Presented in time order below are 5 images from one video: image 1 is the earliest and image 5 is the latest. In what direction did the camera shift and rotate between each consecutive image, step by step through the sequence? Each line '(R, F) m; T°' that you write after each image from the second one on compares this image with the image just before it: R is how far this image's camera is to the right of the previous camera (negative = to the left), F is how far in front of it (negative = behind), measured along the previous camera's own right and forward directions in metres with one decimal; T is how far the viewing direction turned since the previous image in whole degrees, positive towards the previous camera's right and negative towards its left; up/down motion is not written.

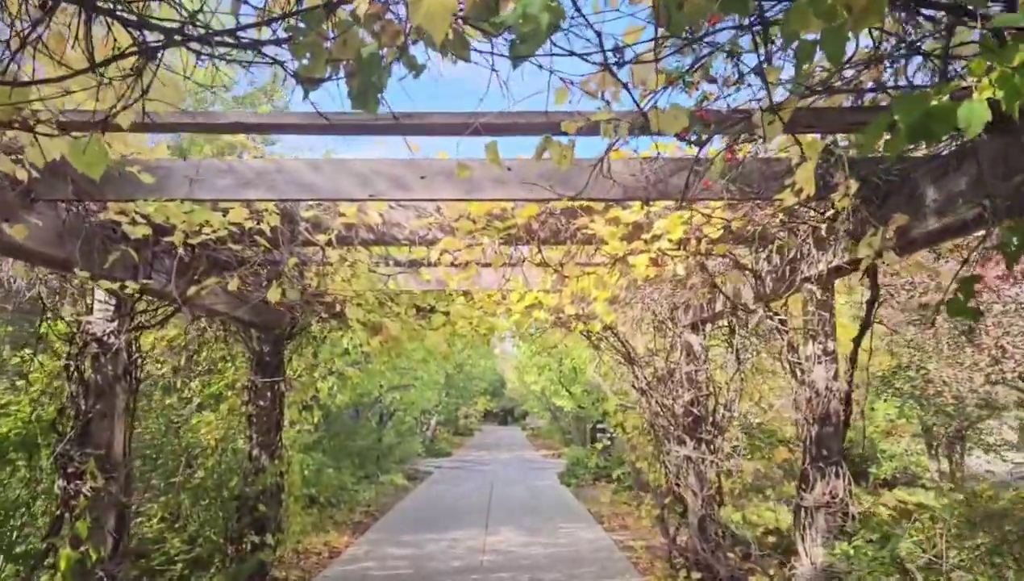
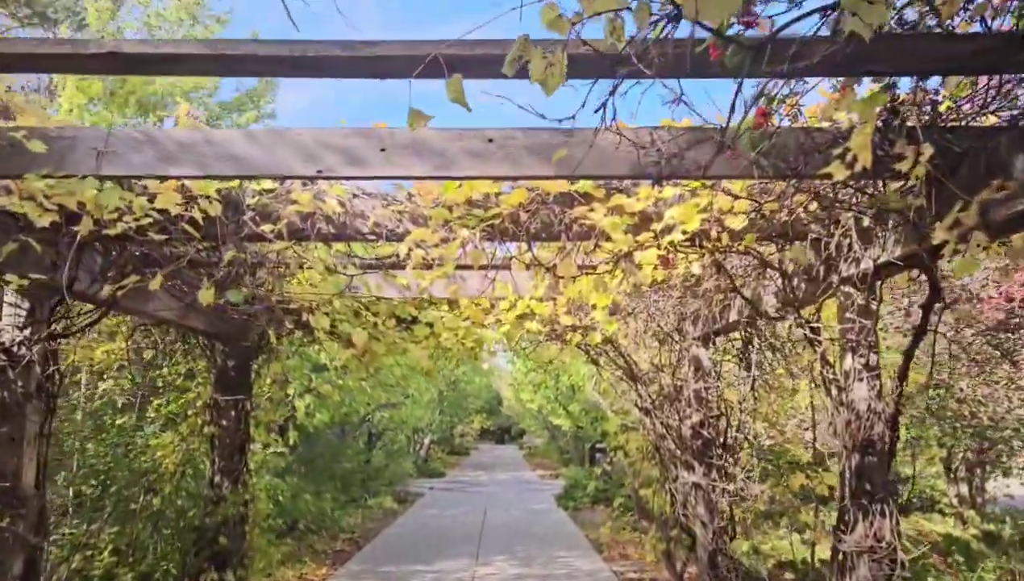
(0.0, +0.5) m; 0°
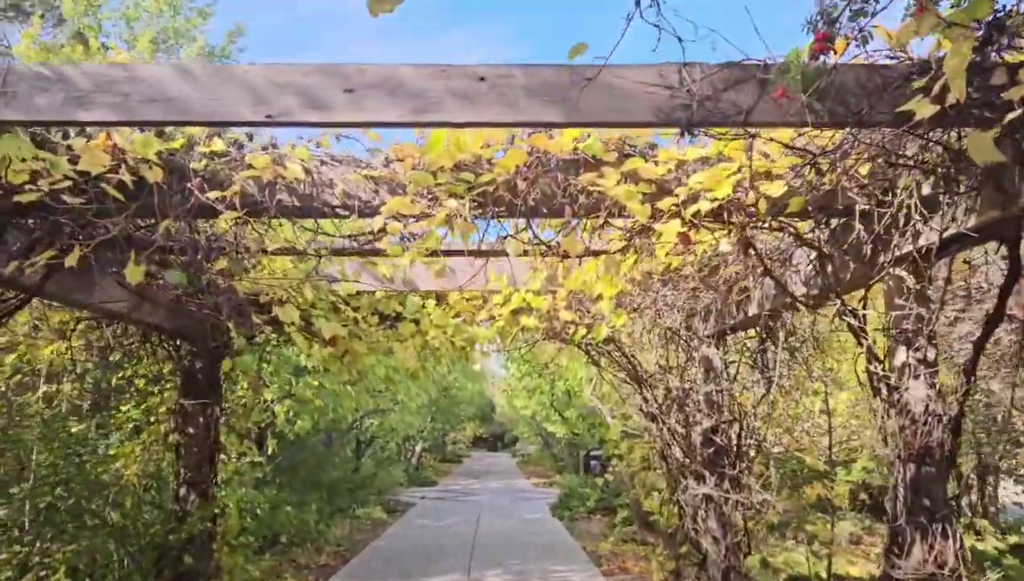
(0.0, +0.4) m; 0°
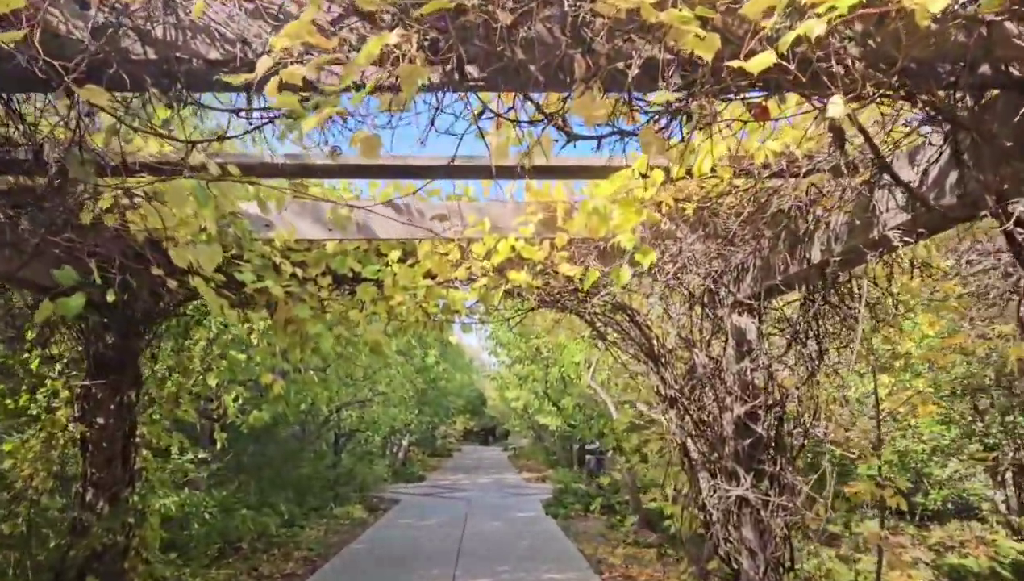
(0.0, +0.9) m; +1°
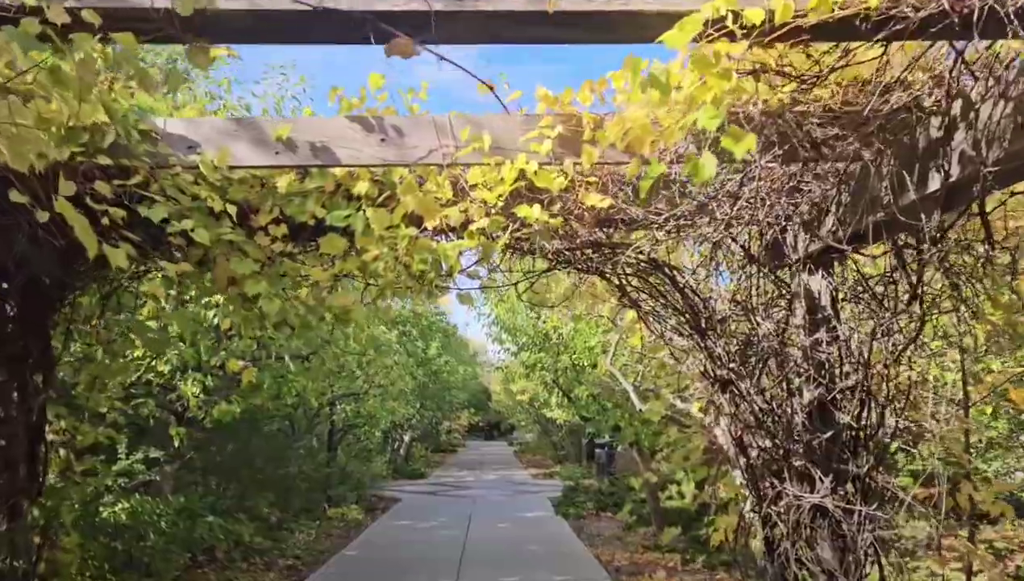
(0.0, +0.8) m; 0°
